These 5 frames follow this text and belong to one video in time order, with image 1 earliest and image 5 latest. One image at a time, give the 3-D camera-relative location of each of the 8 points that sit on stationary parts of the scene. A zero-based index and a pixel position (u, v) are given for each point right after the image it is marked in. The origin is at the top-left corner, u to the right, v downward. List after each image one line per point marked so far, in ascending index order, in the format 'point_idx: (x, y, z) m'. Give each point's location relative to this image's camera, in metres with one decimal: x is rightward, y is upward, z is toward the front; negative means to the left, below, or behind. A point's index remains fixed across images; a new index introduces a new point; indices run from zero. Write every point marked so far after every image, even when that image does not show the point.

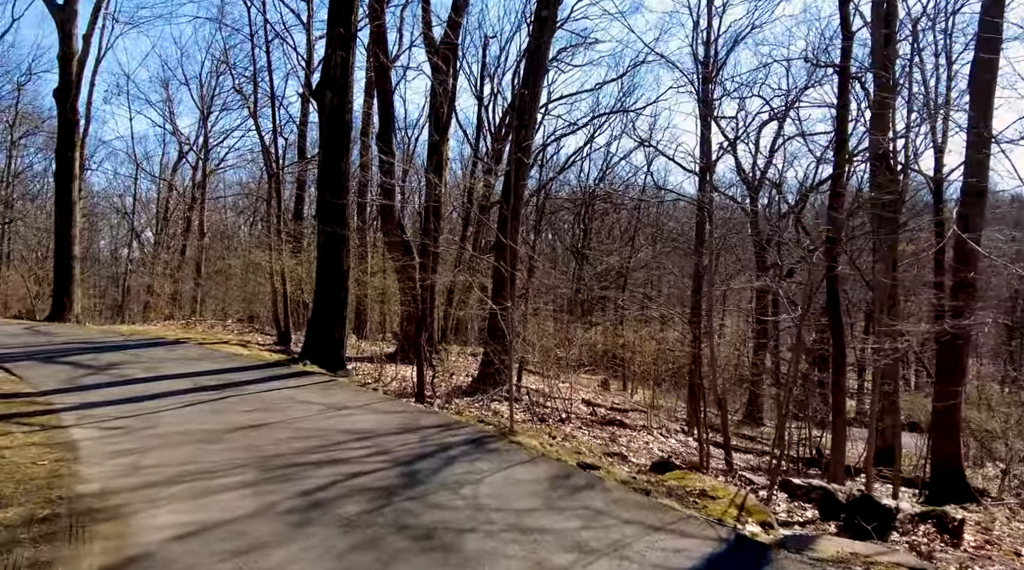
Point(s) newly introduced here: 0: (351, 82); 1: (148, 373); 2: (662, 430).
0: (-2.3, +3.0, +11.0) m
1: (-4.7, -1.1, +9.7) m
2: (+2.7, -2.6, +13.5) m
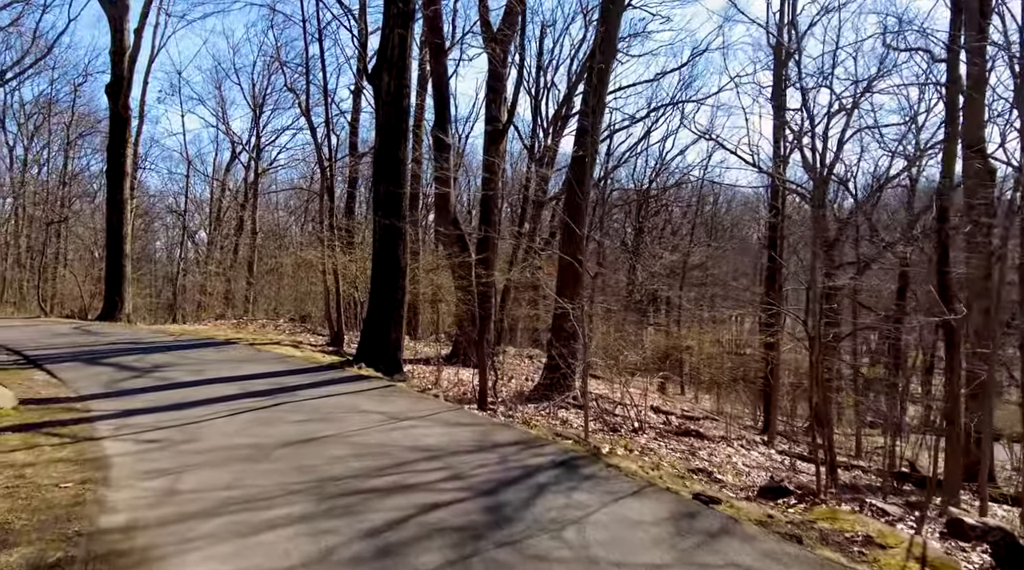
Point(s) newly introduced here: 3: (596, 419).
0: (-1.4, +3.0, +10.2) m
1: (-3.8, -1.1, +9.0) m
2: (+3.8, -2.6, +12.4) m
3: (+1.2, -1.9, +10.6) m
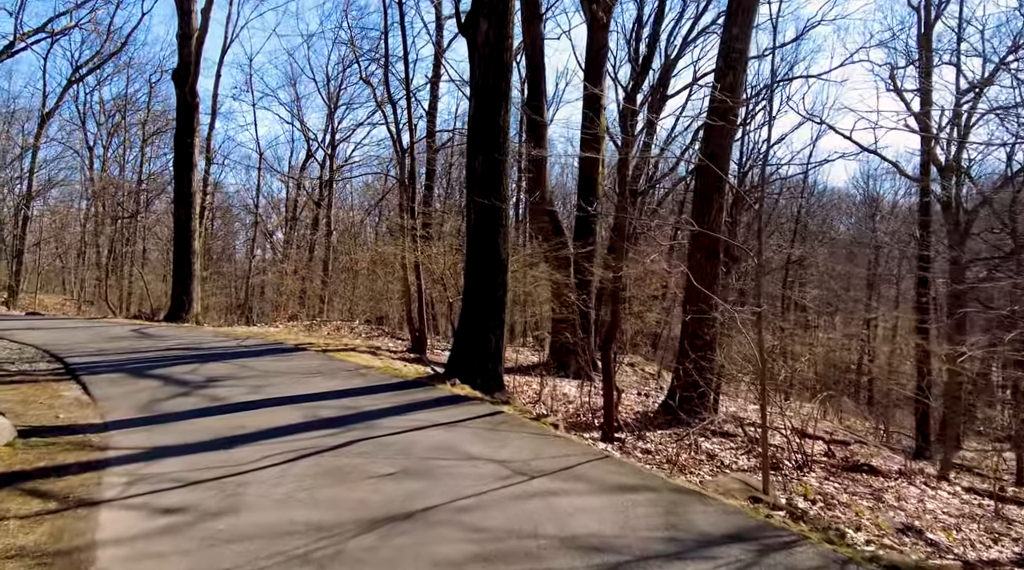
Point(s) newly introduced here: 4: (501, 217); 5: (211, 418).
0: (0.0, +3.0, +8.2) m
1: (-2.5, -1.0, +7.2) m
2: (+5.3, -2.5, +9.9) m
3: (+2.6, -1.8, +8.4) m
4: (-0.1, +0.7, +8.2) m
5: (-2.4, -1.1, +6.1) m
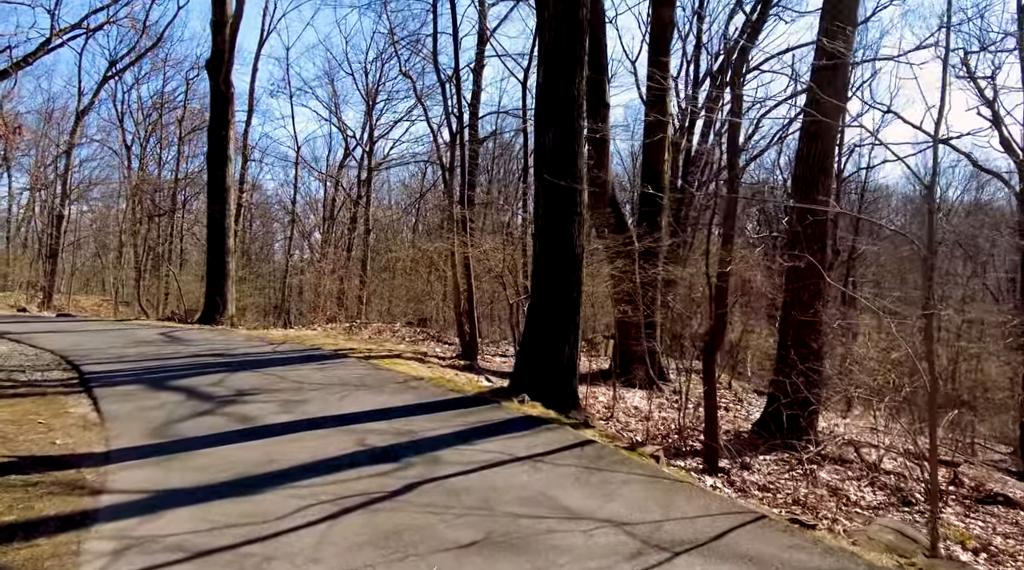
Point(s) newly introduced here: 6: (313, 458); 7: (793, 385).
0: (+0.7, +3.0, +7.0) m
1: (-1.8, -1.0, +6.1) m
2: (+6.1, -2.5, +8.4) m
3: (+3.3, -1.8, +7.0) m
4: (+0.6, +0.8, +7.0) m
5: (-1.8, -1.1, +5.0) m
6: (-1.2, -1.1, +4.6) m
7: (+2.9, -1.1, +8.0) m
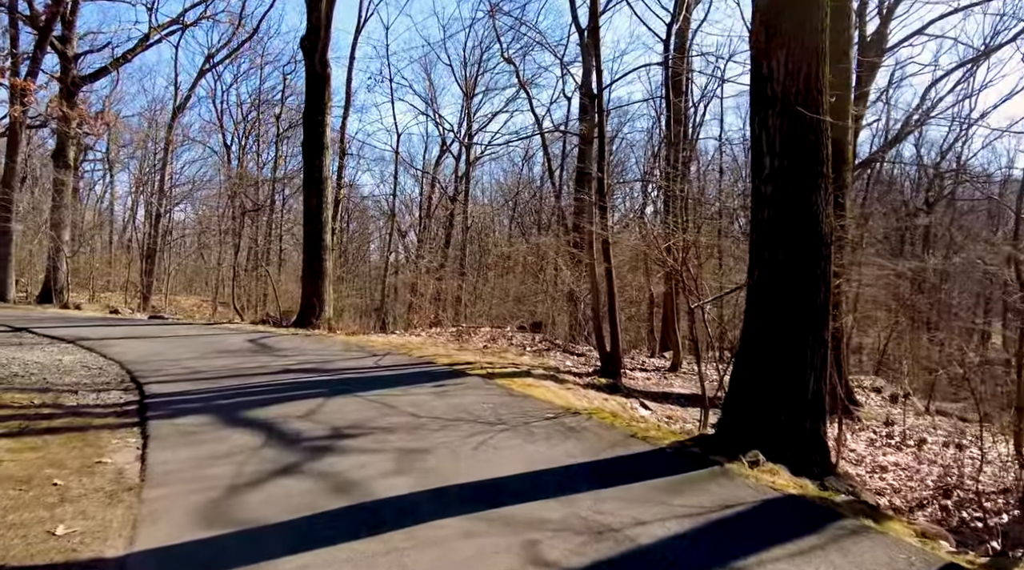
0: (+2.0, +3.1, +4.6) m
1: (-0.6, -1.0, +4.1) m
2: (+7.6, -2.5, +5.4) m
3: (+4.6, -1.8, +4.3) m
4: (+1.9, +0.8, +4.6) m
5: (-0.7, -1.1, +2.9) m
6: (-0.2, -1.0, +2.5) m
7: (+4.3, -1.0, +5.4) m
